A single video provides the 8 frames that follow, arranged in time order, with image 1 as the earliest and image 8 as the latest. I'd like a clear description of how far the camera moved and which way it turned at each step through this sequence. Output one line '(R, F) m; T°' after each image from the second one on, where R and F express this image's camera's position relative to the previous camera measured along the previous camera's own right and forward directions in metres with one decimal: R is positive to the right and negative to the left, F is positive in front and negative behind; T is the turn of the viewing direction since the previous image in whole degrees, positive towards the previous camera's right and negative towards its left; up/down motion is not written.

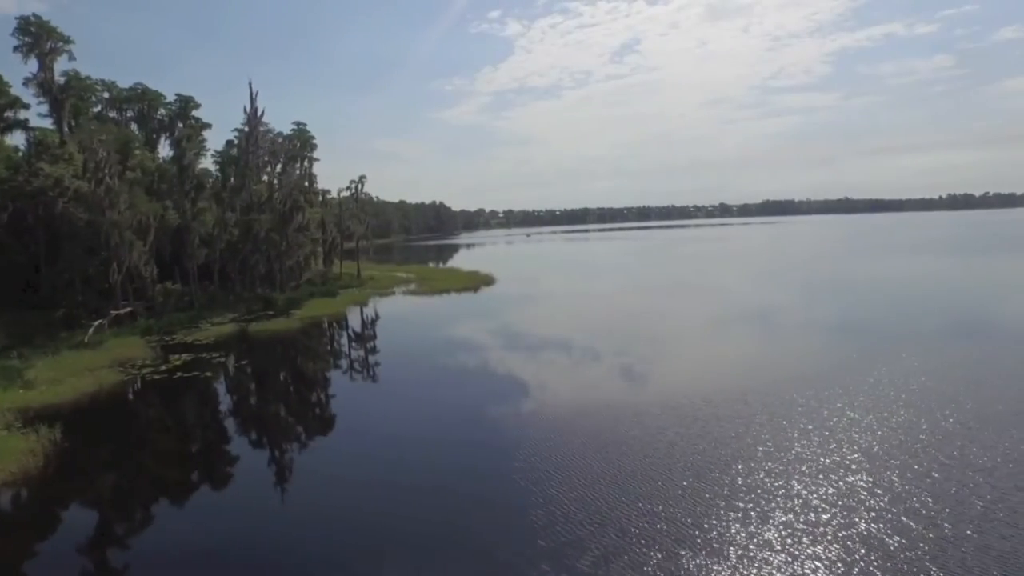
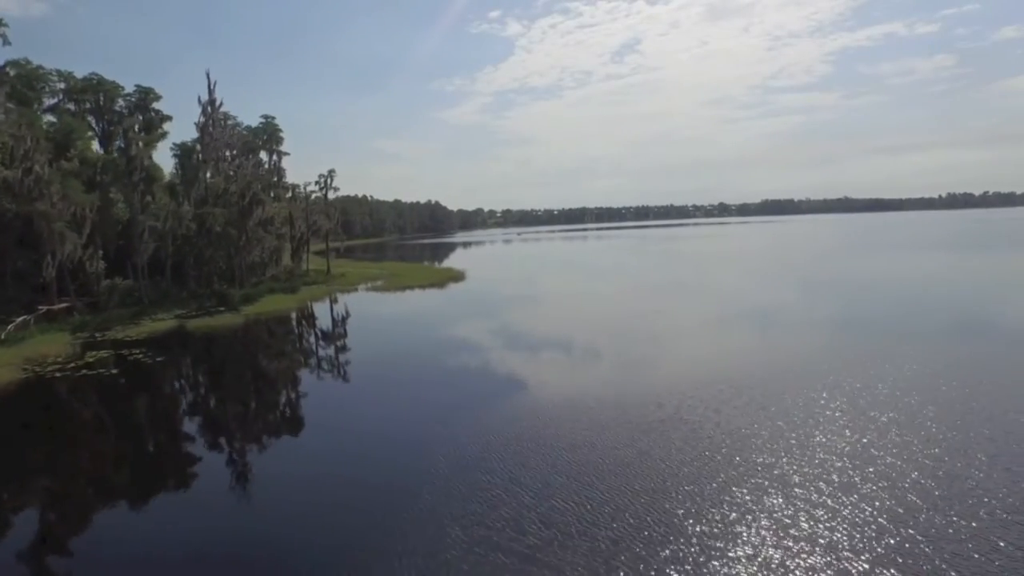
(+1.1, +0.8) m; 0°
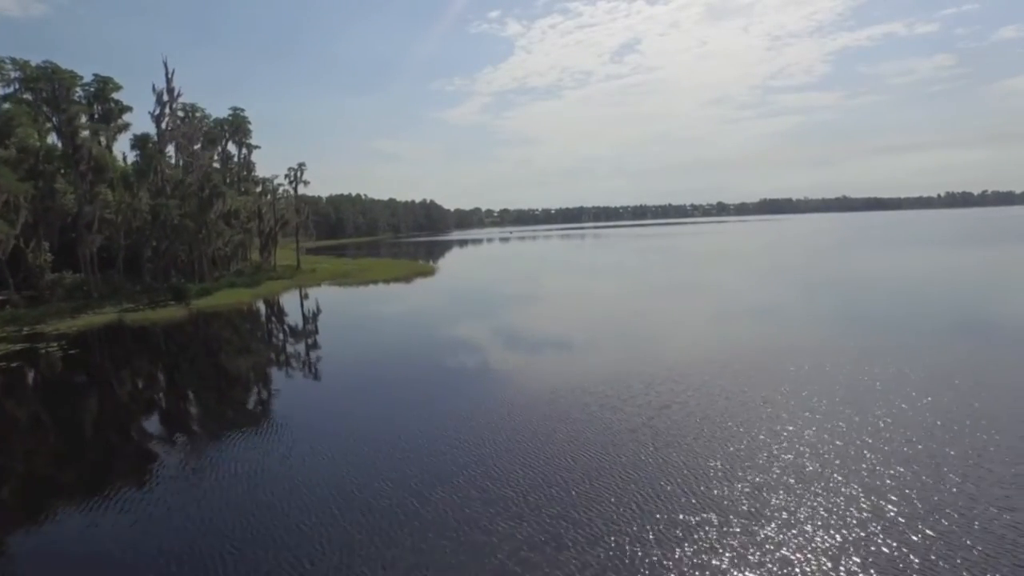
(+1.1, +0.7) m; 0°
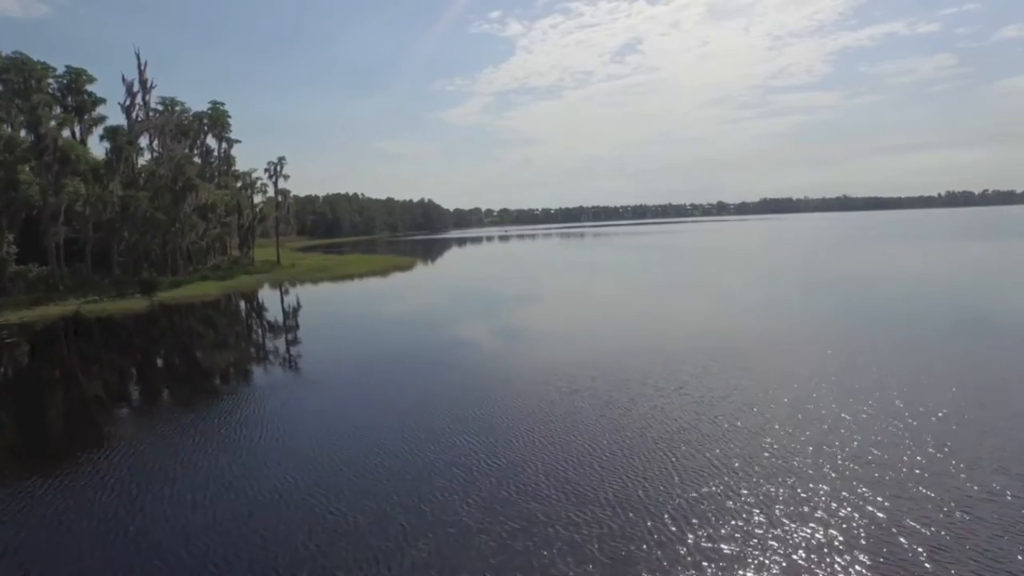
(+0.8, +0.3) m; 0°
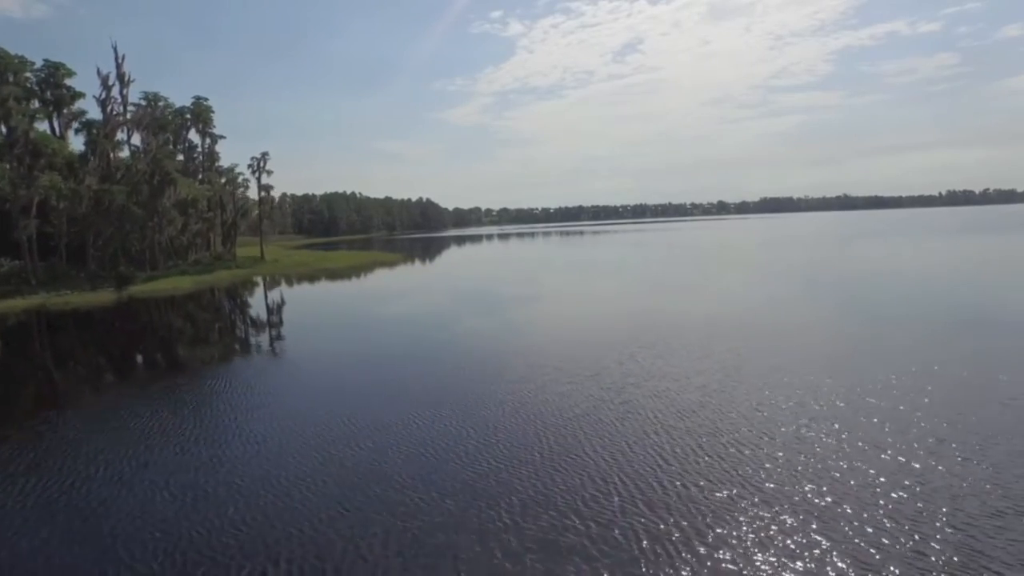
(+0.6, +0.2) m; 0°
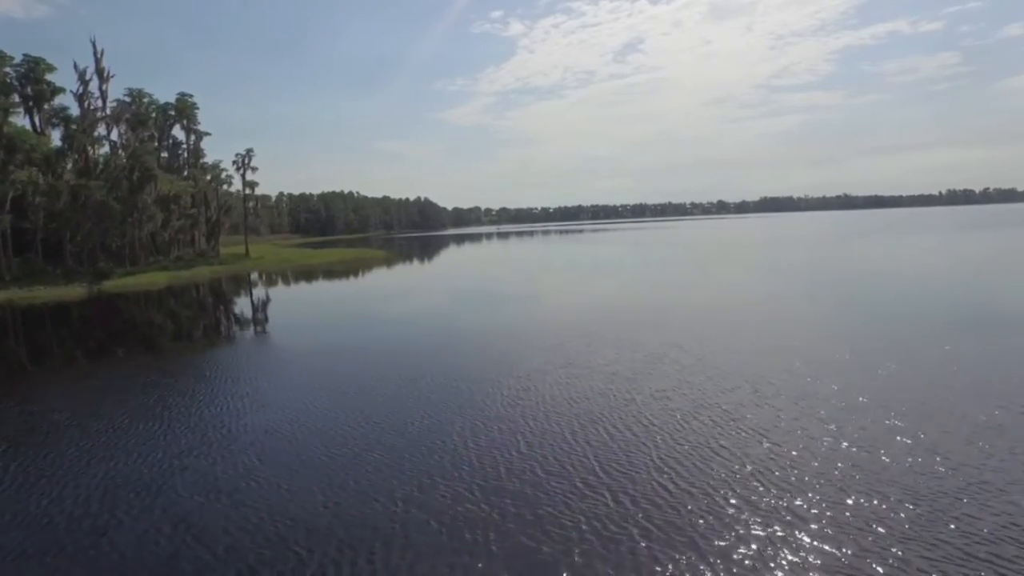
(+0.6, +0.2) m; 0°
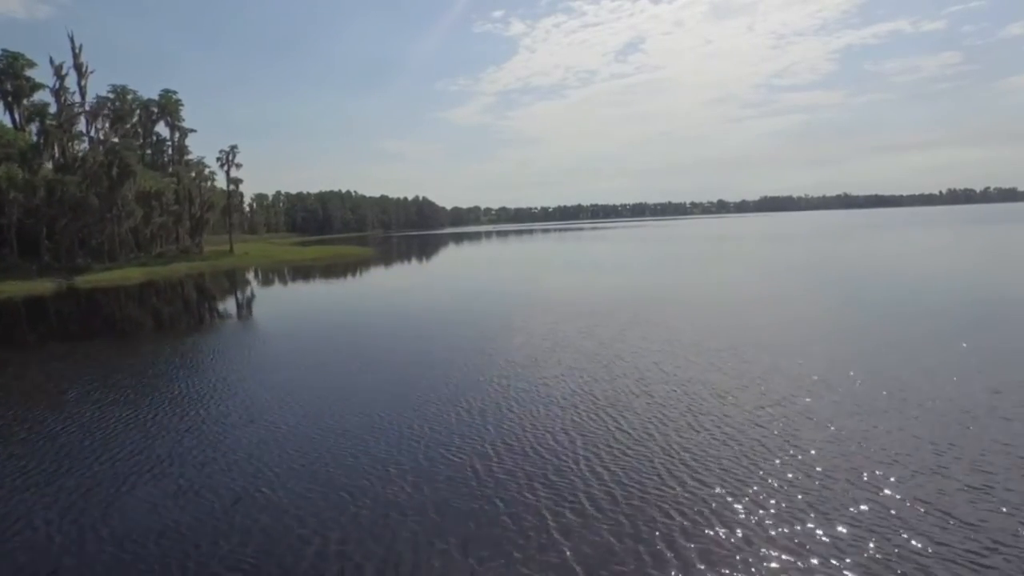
(+0.6, +0.1) m; 0°
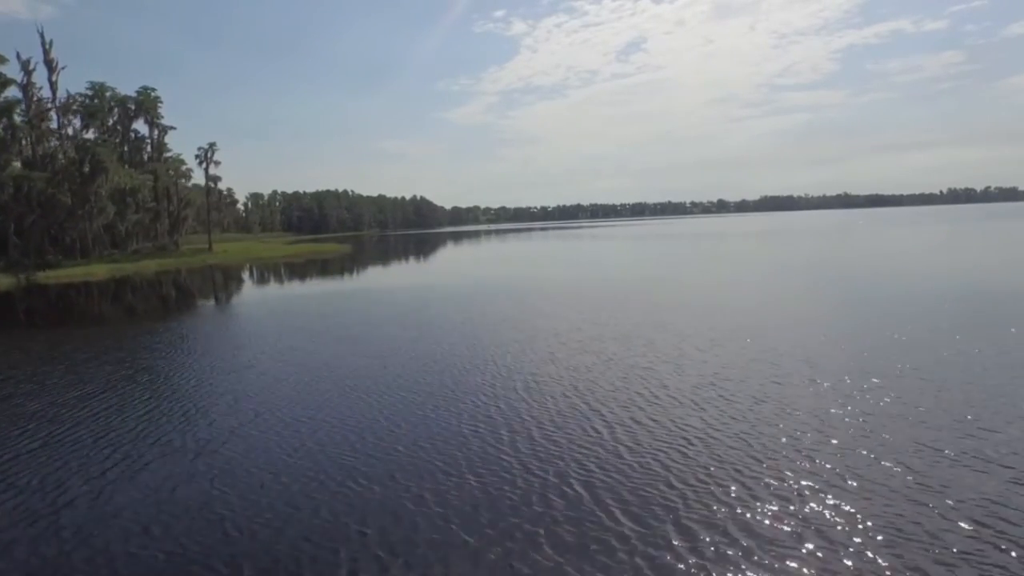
(+0.8, +0.2) m; 0°
